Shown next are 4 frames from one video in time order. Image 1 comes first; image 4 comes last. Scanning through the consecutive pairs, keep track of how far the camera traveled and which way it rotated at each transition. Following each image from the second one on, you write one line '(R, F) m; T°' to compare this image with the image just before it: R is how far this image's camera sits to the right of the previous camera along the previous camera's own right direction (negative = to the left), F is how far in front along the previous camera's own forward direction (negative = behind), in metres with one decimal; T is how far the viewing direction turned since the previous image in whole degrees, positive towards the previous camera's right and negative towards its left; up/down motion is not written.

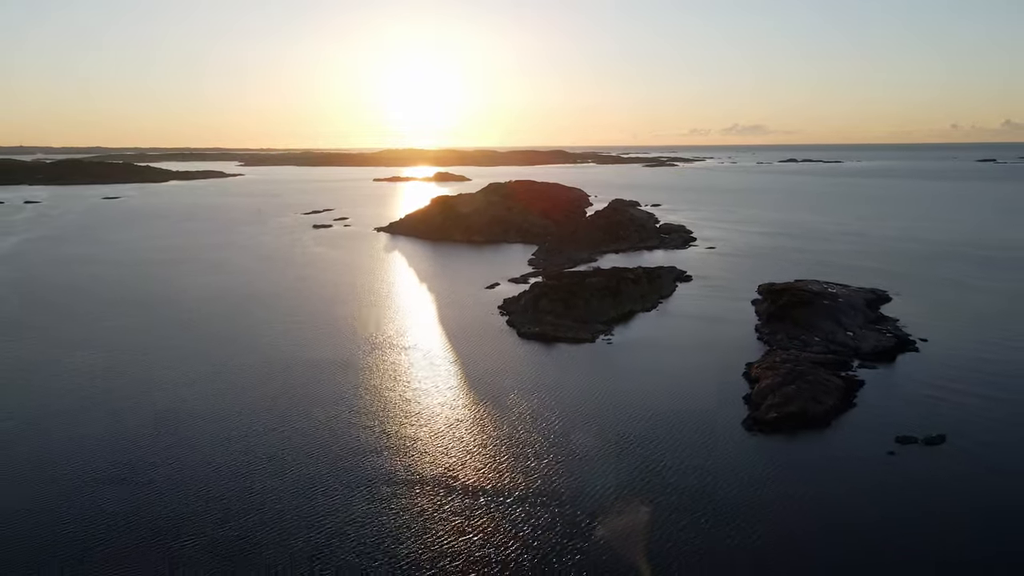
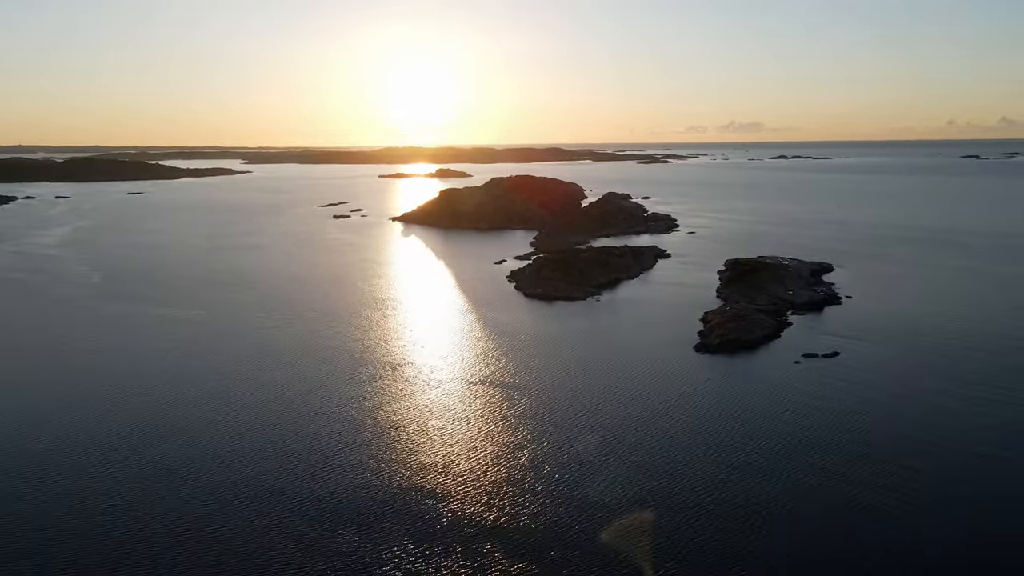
(-0.4, -4.5) m; 0°
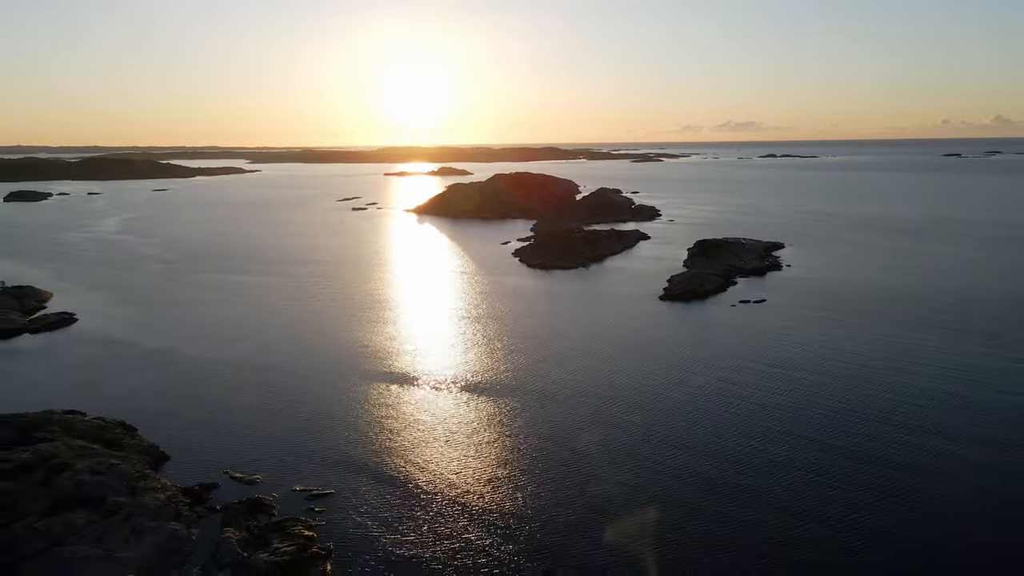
(-0.4, -5.6) m; 0°
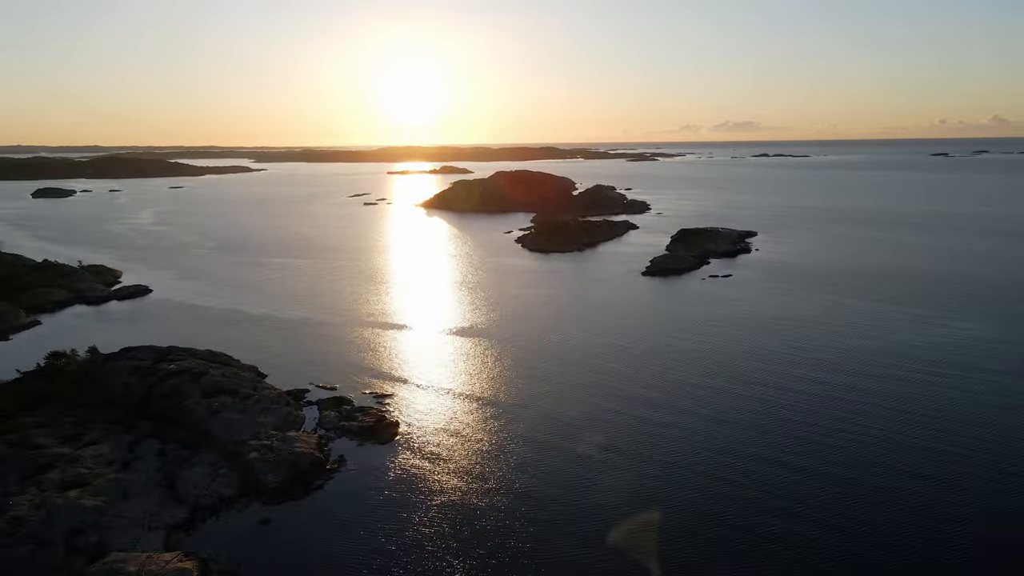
(-0.3, -4.1) m; 0°
